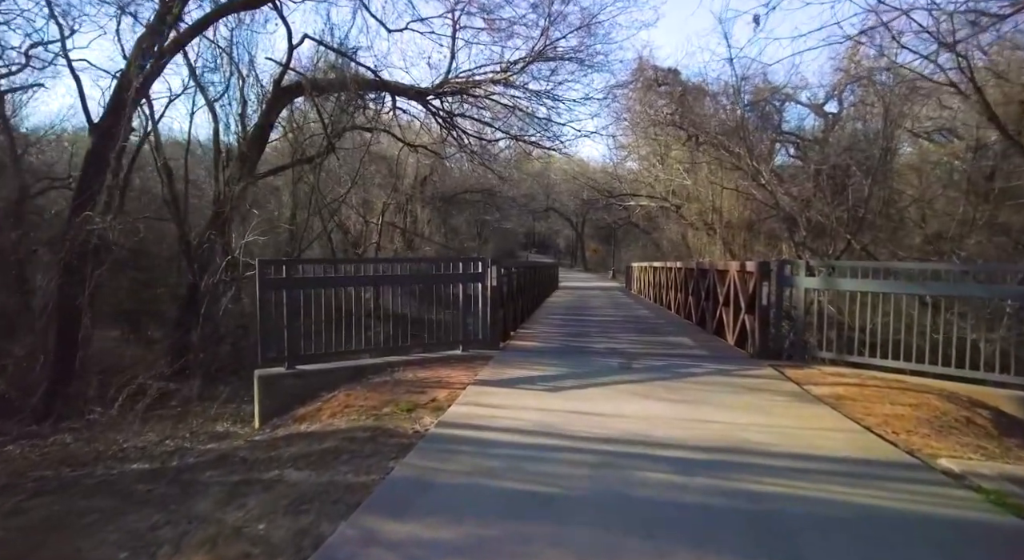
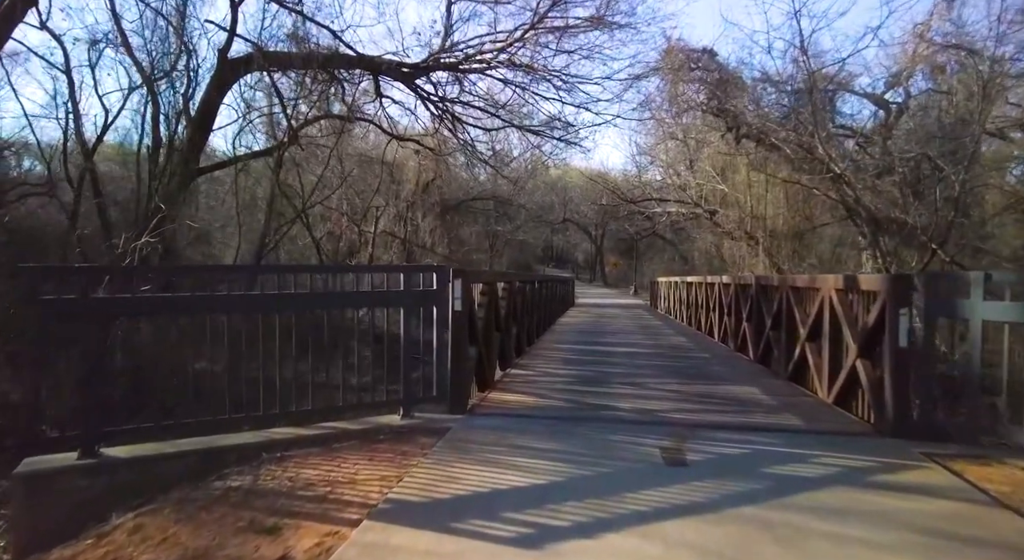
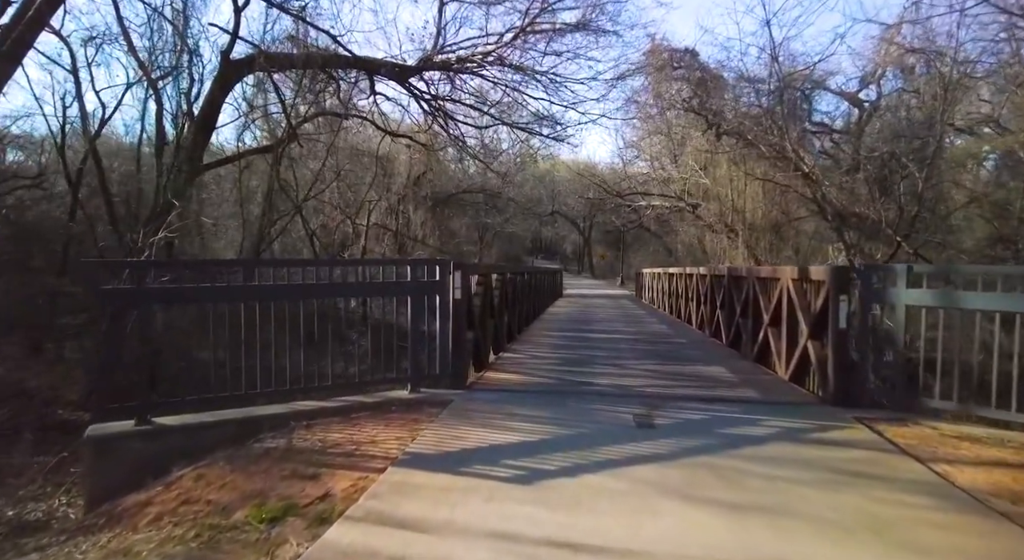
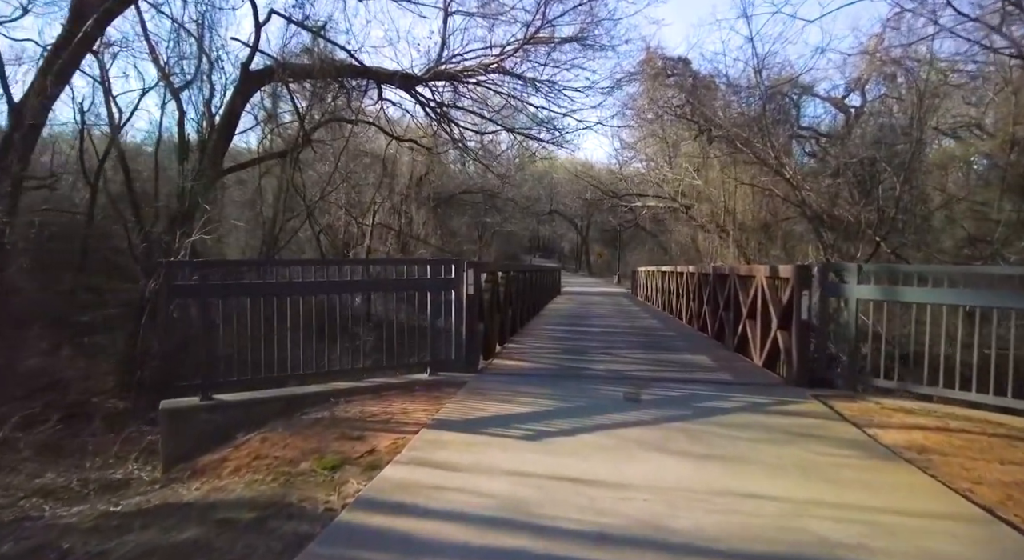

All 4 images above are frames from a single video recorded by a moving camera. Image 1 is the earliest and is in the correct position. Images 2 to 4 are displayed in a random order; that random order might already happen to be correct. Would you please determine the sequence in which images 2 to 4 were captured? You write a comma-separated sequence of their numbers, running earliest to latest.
4, 3, 2
